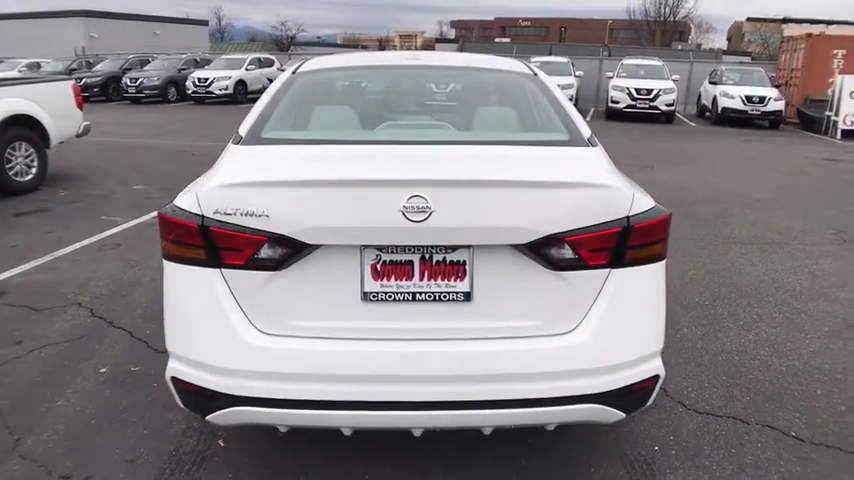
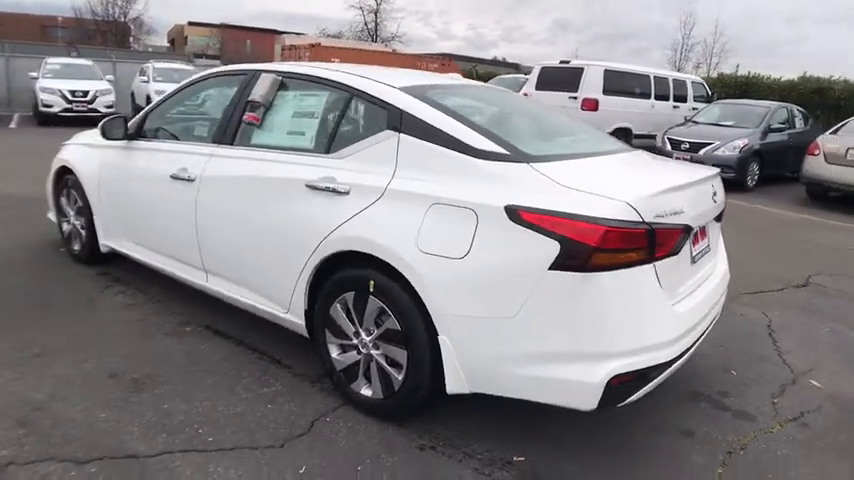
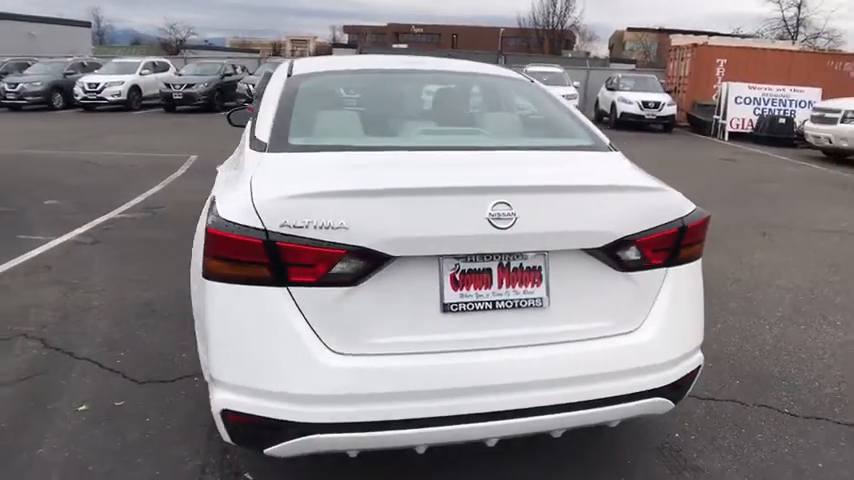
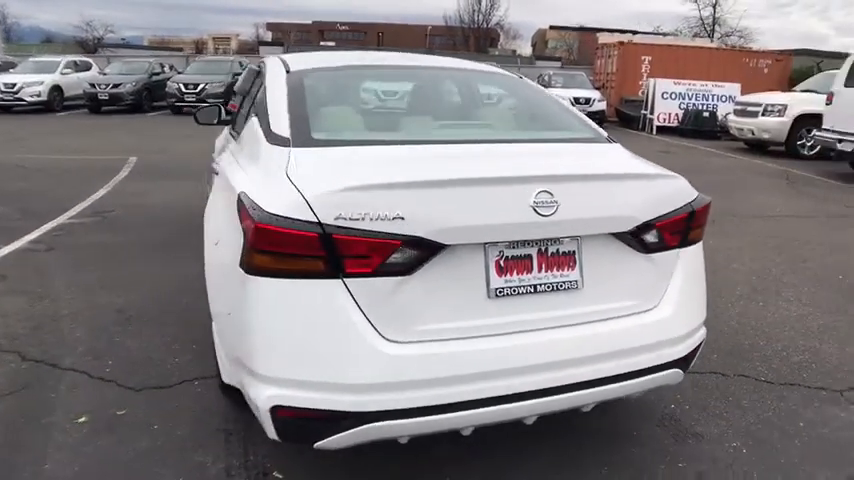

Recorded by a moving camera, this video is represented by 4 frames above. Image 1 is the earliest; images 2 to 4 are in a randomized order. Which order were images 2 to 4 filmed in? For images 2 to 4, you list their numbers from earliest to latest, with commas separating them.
3, 4, 2
